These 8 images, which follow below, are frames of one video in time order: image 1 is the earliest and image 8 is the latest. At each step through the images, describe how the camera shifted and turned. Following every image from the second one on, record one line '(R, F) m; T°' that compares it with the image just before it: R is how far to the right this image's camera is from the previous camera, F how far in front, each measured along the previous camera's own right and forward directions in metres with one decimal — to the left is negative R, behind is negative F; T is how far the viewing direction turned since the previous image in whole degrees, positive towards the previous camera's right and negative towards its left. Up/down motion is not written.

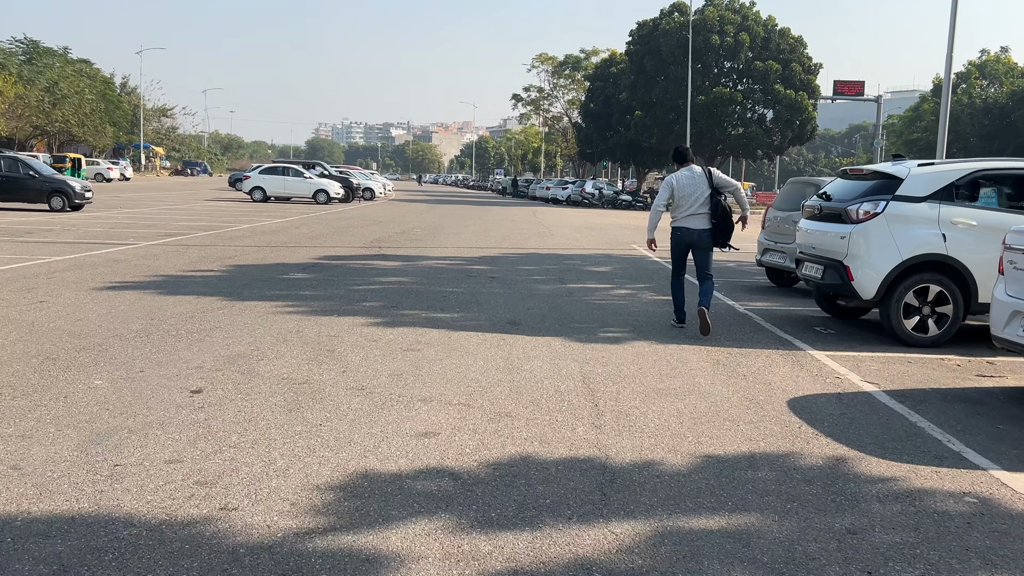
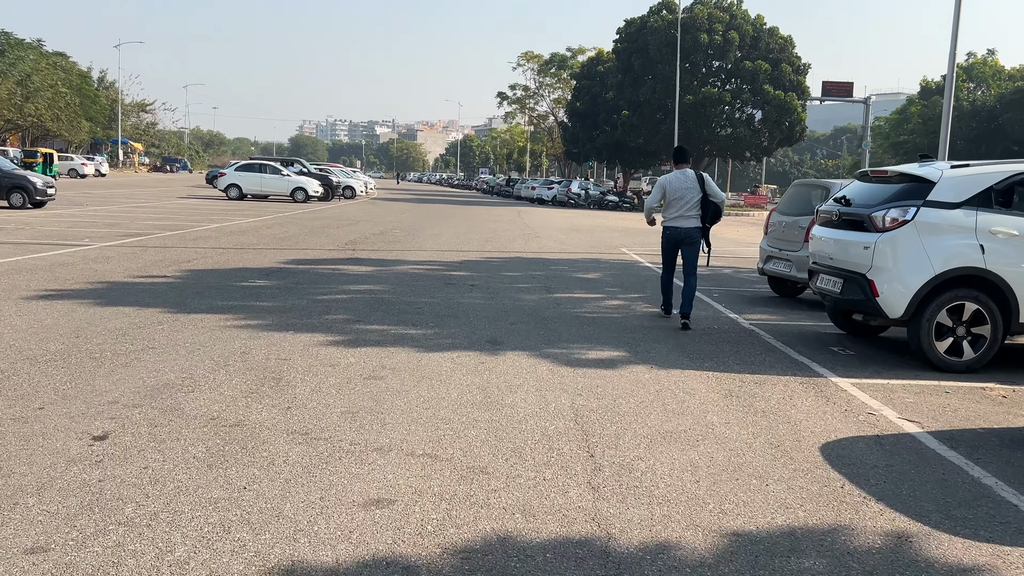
(0.0, +0.9) m; +1°
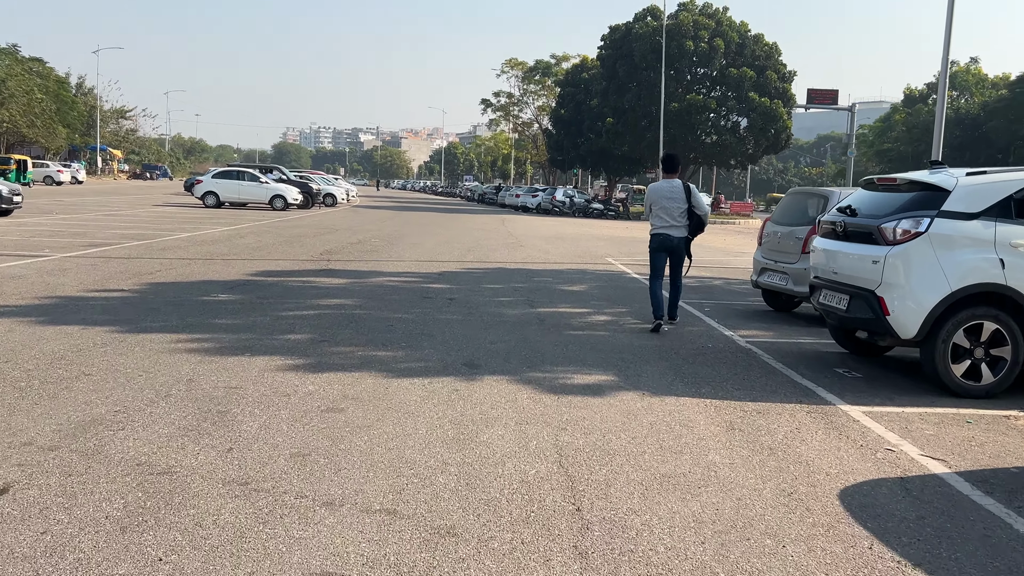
(0.0, +0.6) m; +1°
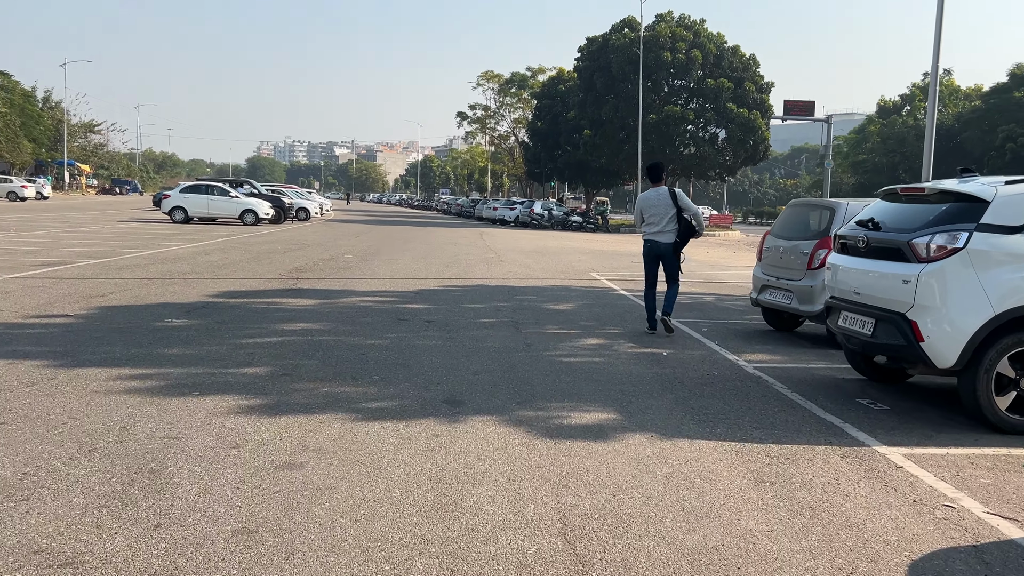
(-0.1, +0.7) m; +2°
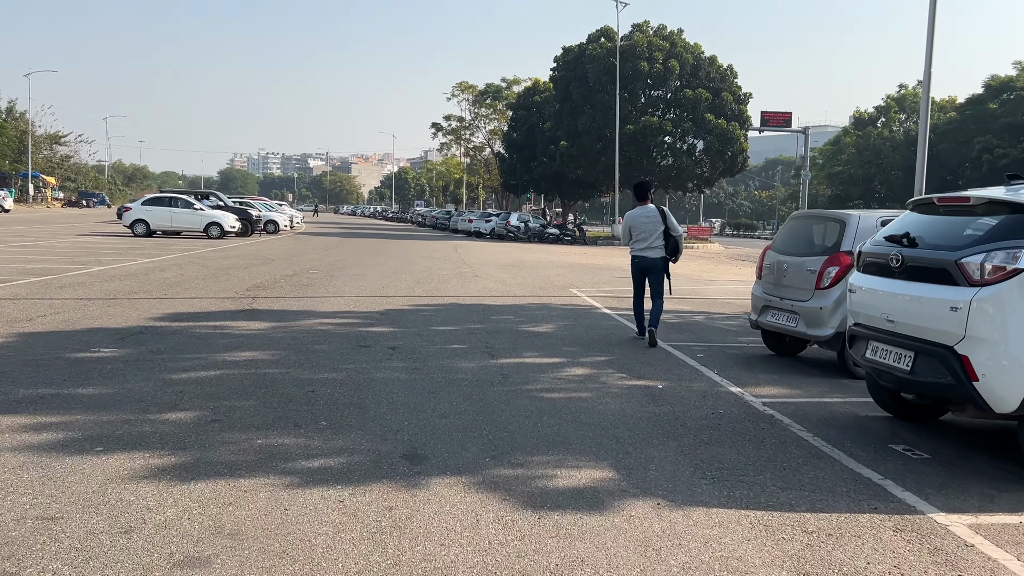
(0.0, +0.9) m; +2°
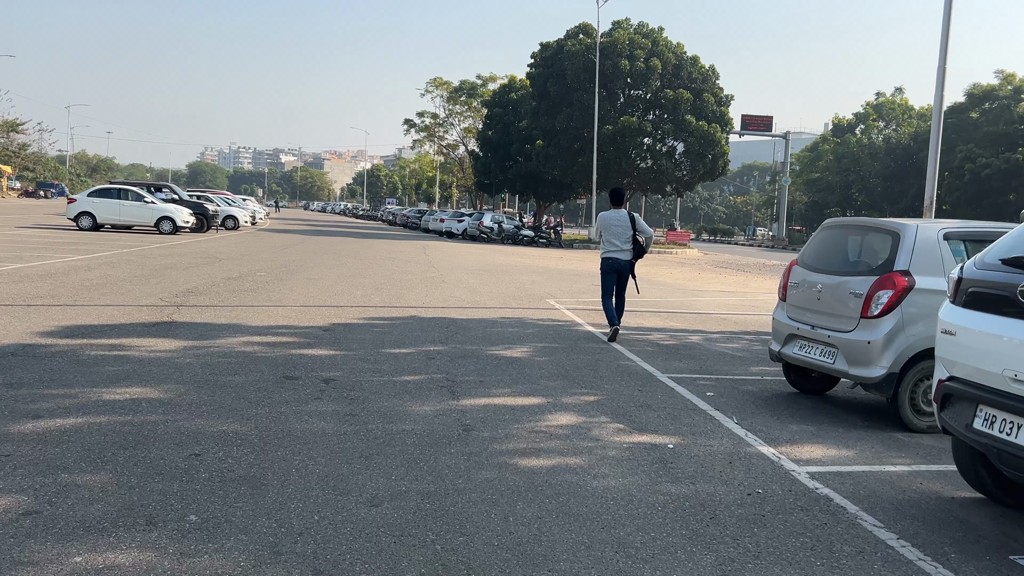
(0.0, +1.6) m; +2°
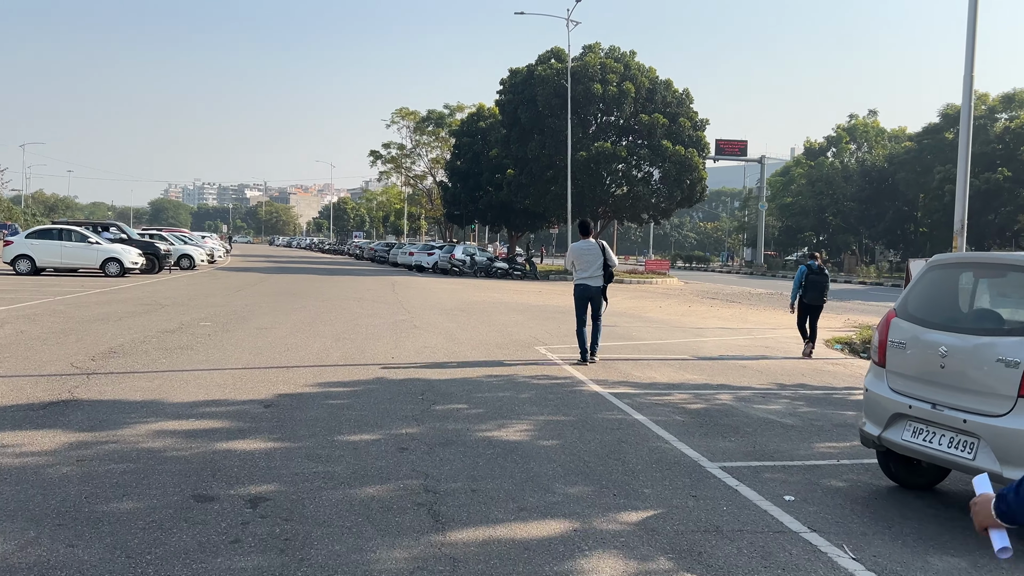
(-0.2, +1.8) m; +2°
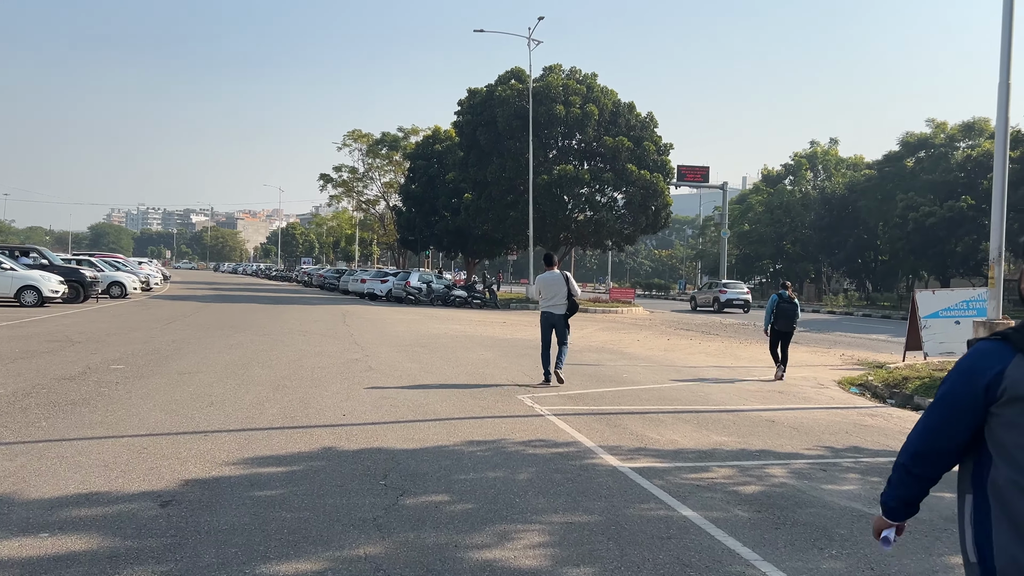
(-0.3, +2.0) m; +3°
